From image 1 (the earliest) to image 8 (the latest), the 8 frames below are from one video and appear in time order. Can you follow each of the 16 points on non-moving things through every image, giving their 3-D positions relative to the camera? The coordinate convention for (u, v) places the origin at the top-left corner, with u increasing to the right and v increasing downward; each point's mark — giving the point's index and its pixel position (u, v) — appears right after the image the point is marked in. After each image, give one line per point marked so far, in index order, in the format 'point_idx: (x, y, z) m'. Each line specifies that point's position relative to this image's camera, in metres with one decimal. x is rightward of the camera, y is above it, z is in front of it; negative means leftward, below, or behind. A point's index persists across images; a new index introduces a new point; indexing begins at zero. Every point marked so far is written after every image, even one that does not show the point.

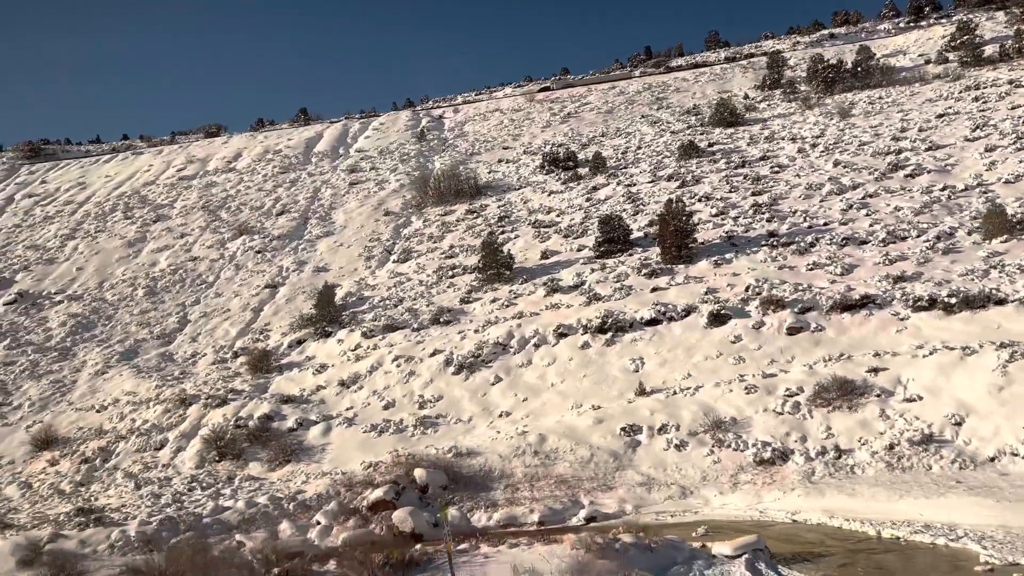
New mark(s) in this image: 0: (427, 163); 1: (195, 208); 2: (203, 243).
0: (-2.0, +3.0, +18.7) m
1: (-7.3, +1.8, +18.1) m
2: (-6.4, +0.9, +16.5) m
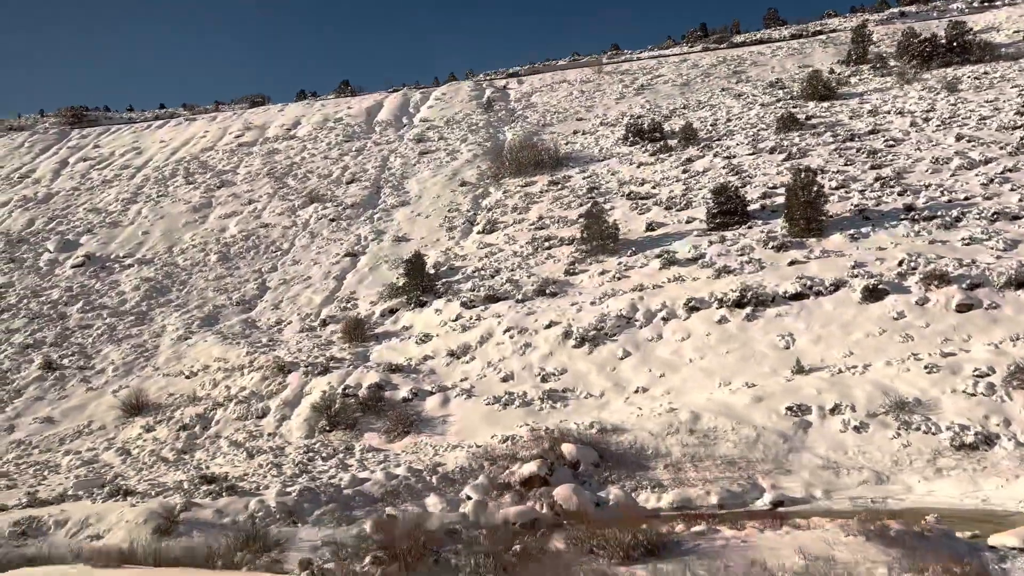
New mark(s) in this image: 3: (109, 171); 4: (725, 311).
0: (-0.3, +3.5, +18.1) m
1: (-5.6, +2.5, +17.6) m
2: (-4.8, +1.6, +16.0) m
3: (-10.0, +2.9, +19.5) m
4: (+2.3, -0.3, +8.7) m
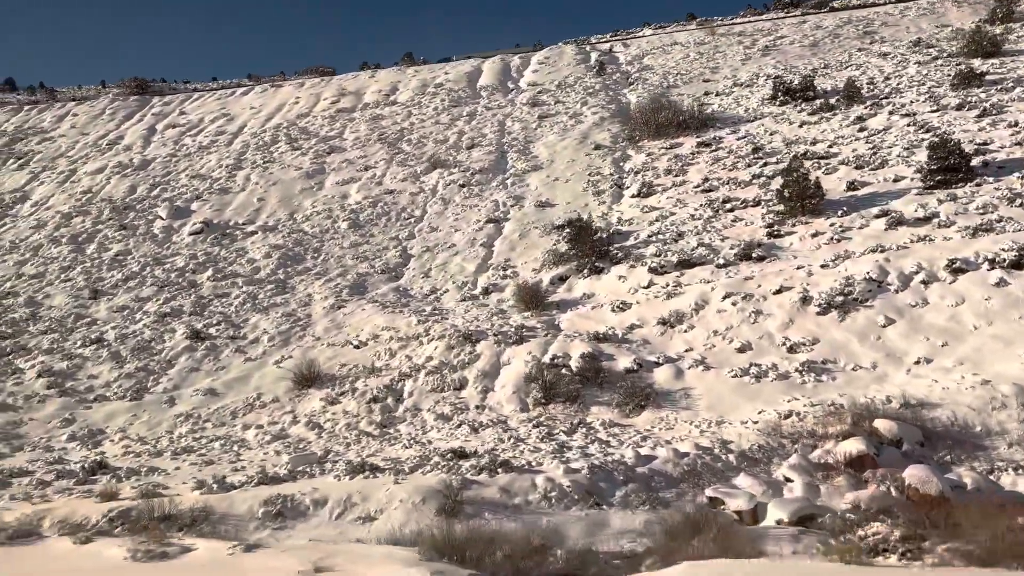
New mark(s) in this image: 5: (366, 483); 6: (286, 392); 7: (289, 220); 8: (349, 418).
0: (+2.3, +4.1, +17.1) m
1: (-3.0, +3.1, +16.8) m
2: (-2.3, +2.1, +15.1) m
3: (-7.3, +3.6, +18.7) m
4: (+4.8, +0.1, +7.7) m
5: (-1.1, -1.5, +6.2) m
6: (-2.7, -1.2, +9.5) m
7: (-4.0, +1.2, +14.2) m
8: (-1.8, -1.4, +8.6) m
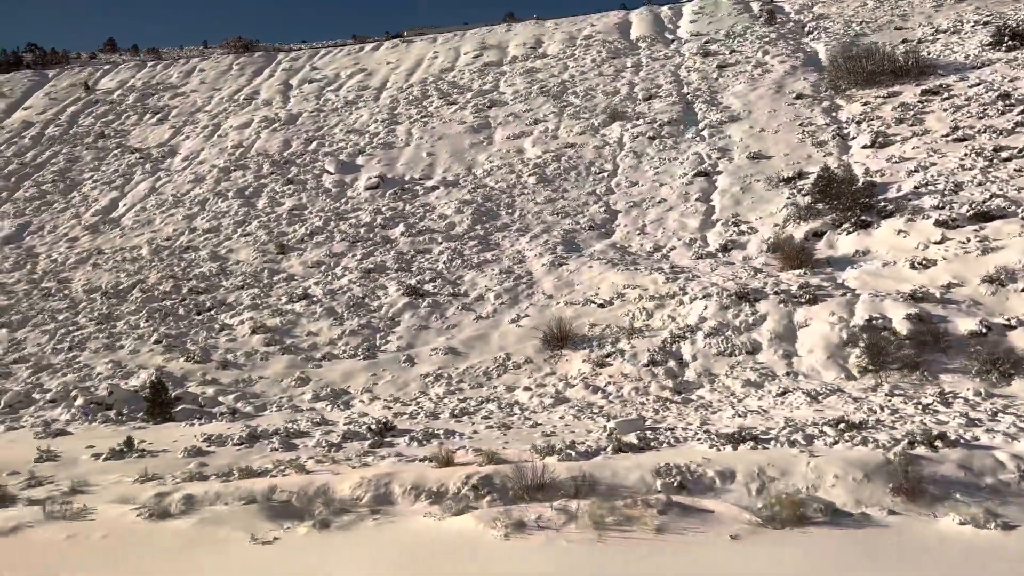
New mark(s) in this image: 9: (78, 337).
0: (+5.7, +4.8, +15.8) m
1: (+0.4, +3.9, +15.8) m
2: (+1.1, +2.8, +14.1) m
3: (-3.8, +4.5, +18.0) m
4: (+7.7, +0.5, +6.5) m
5: (+1.7, -1.1, +5.3) m
6: (+0.3, -0.7, +8.6) m
7: (-0.7, +1.9, +13.3) m
8: (+1.2, -0.9, +7.7) m
9: (-5.6, -0.7, +10.4) m
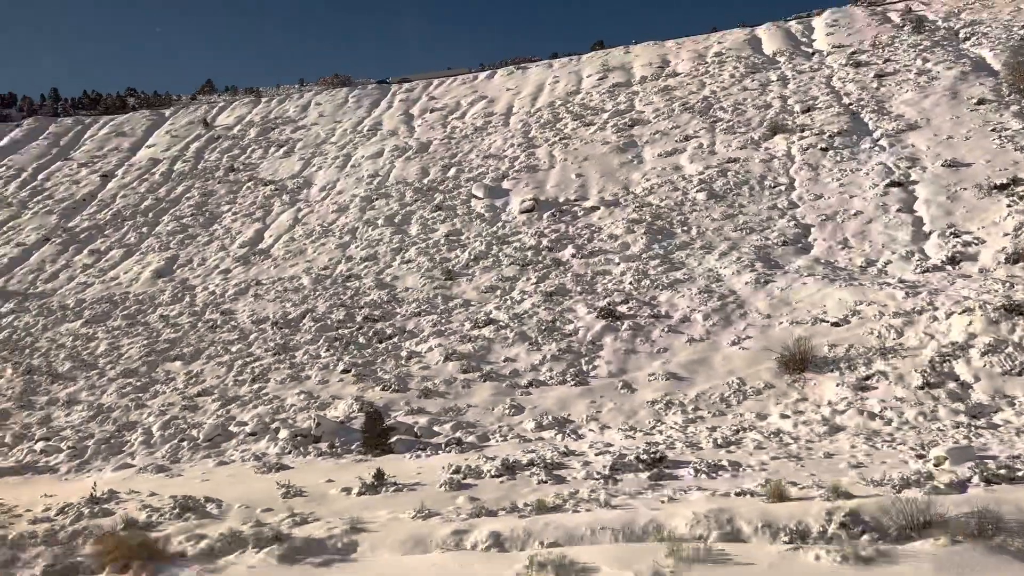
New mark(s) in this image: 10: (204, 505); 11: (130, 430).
0: (+8.4, +4.5, +14.9) m
1: (+3.1, +3.4, +15.2) m
2: (+3.7, +2.4, +13.5) m
3: (-0.9, +3.8, +17.7) m
4: (+9.9, +0.6, +5.3) m
5: (+3.8, -1.1, +4.4) m
6: (+2.6, -0.9, +7.9) m
7: (+1.9, +1.5, +12.7) m
8: (+3.5, -1.0, +6.9) m
9: (-3.2, -1.0, +10.0) m
10: (-2.4, -1.7, +6.2) m
11: (-4.4, -1.6, +9.1) m
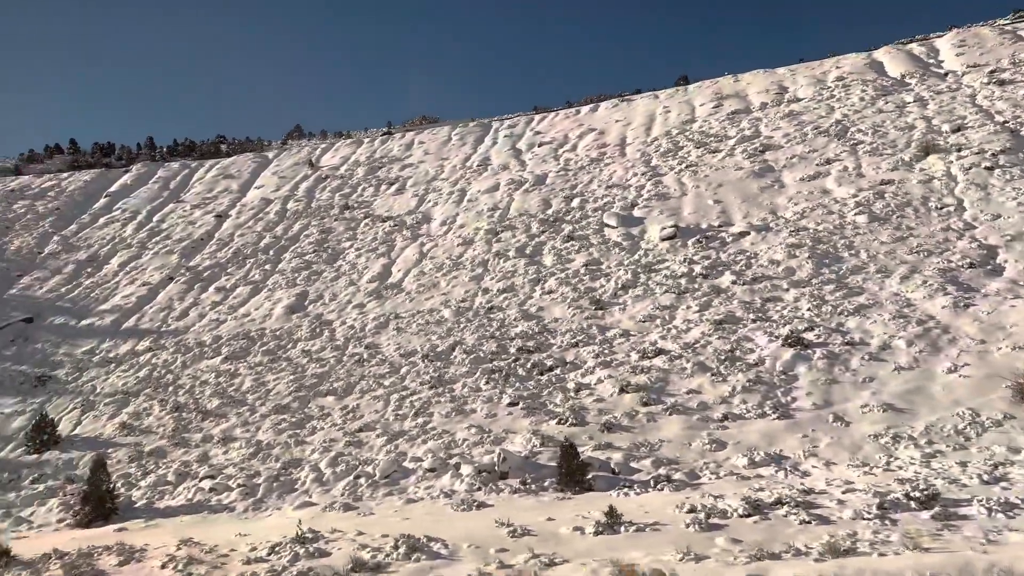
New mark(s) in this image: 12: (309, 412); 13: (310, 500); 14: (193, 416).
0: (+10.7, +4.0, +14.1) m
1: (+5.4, +2.8, +14.6) m
2: (+5.9, +2.0, +12.8) m
3: (+1.5, +3.0, +17.4) m
4: (+11.6, +0.7, +4.2) m
5: (+5.5, -1.1, +3.6) m
6: (+4.5, -1.1, +7.2) m
7: (+4.0, +1.1, +12.1) m
8: (+5.3, -1.1, +6.1) m
9: (-1.1, -1.4, +9.6) m
10: (-0.6, -1.9, +5.8) m
11: (-2.4, -2.0, +8.7) m
12: (-2.6, -1.6, +10.0) m
13: (-2.0, -2.1, +7.9) m
14: (-4.2, -1.7, +10.4) m
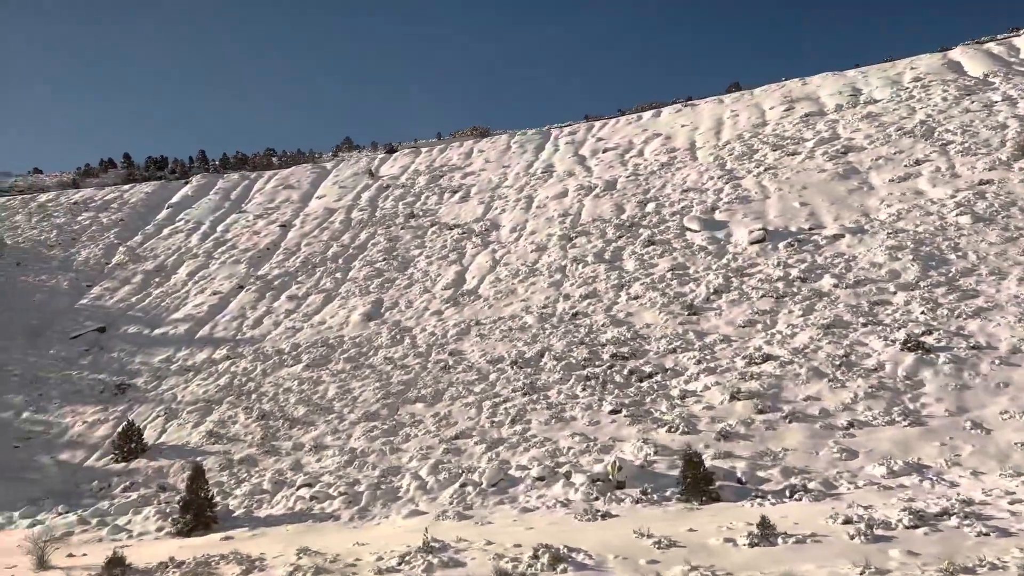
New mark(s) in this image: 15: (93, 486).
0: (+12.0, +3.9, +13.5) m
1: (+6.7, +2.7, +14.2) m
2: (+7.2, +1.9, +12.3) m
3: (+3.0, +2.9, +17.1) m
4: (+12.5, +0.8, +3.5) m
5: (+6.4, -1.0, +3.1) m
6: (+5.6, -1.0, +6.7) m
7: (+5.3, +1.0, +11.7) m
8: (+6.3, -1.1, +5.6) m
9: (0.0, -1.4, +9.3) m
10: (+0.4, -1.9, +5.5) m
11: (-1.2, -2.0, +8.5) m
12: (-1.4, -1.6, +9.8) m
13: (-0.9, -2.1, +7.6) m
14: (-3.0, -1.8, +10.3) m
15: (-5.2, -2.4, +9.8) m
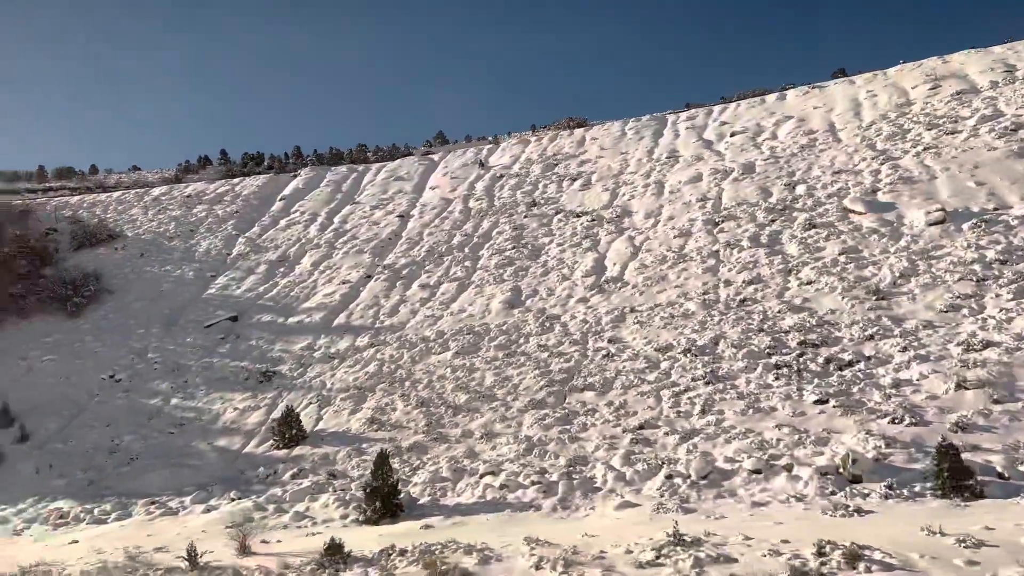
0: (+14.3, +4.1, +12.0) m
1: (+9.1, +2.9, +13.2) m
2: (+9.4, +2.1, +11.3) m
3: (+5.6, +3.1, +16.3) m
4: (+14.1, +1.0, +2.1) m
5: (+8.0, -0.8, +2.1) m
6: (+7.4, -0.8, +5.7) m
7: (+7.5, +1.2, +10.8) m
8: (+8.1, -0.9, +4.6) m
9: (+2.1, -1.2, +8.8) m
10: (+2.2, -1.6, +4.9) m
11: (+0.8, -1.8, +8.1) m
12: (+0.7, -1.4, +9.4) m
13: (+1.0, -1.9, +7.1) m
14: (-0.9, -1.5, +10.0) m
15: (-3.1, -2.2, +9.7) m
